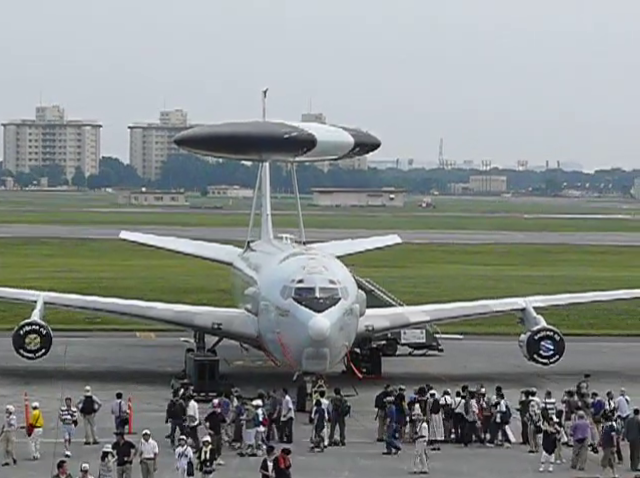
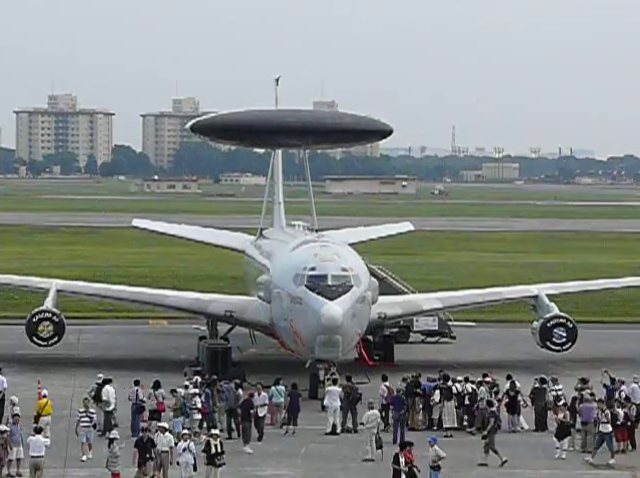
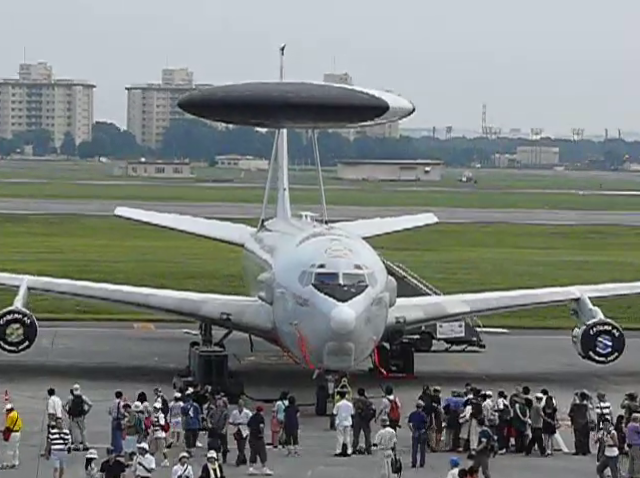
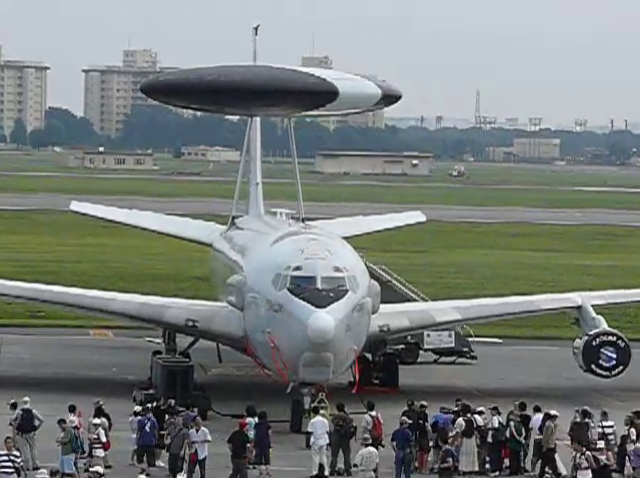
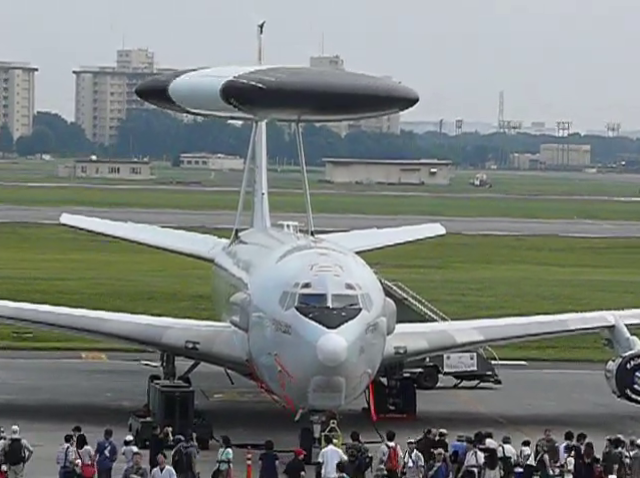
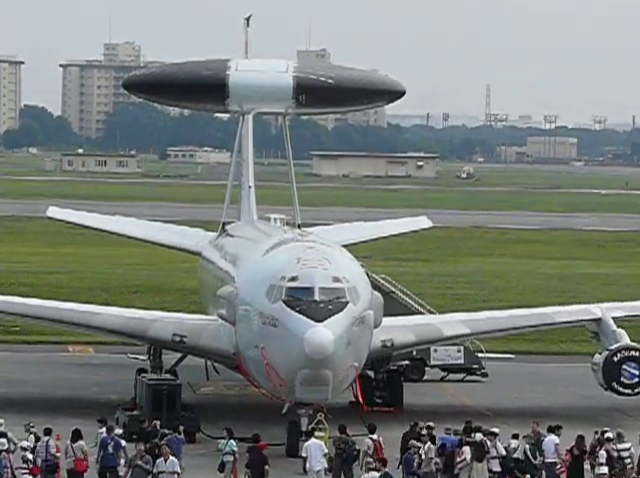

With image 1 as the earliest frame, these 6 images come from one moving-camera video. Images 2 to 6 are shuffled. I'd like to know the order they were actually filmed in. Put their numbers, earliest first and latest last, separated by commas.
2, 3, 4, 6, 5
